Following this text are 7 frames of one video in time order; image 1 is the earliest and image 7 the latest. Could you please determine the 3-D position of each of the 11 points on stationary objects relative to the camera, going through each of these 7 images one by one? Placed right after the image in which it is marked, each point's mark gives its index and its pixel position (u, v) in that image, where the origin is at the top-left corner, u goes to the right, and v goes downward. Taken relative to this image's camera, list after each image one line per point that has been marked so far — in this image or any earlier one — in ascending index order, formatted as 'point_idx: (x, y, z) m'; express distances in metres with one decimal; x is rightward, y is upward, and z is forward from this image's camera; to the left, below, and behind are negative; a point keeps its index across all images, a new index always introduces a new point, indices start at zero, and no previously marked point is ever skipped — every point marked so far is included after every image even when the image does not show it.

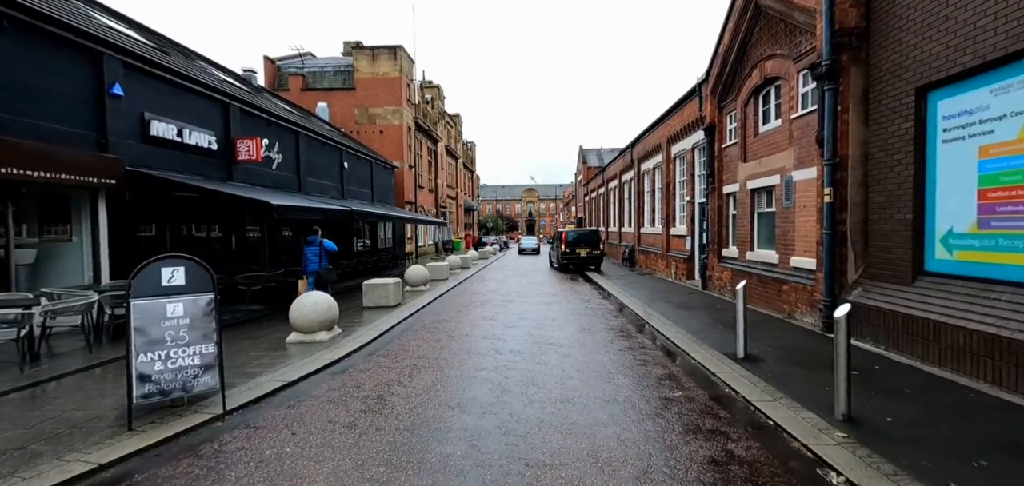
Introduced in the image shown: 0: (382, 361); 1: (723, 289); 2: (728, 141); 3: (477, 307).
0: (-1.7, -1.6, +6.4) m
1: (+5.2, -1.1, +11.6) m
2: (+5.3, +2.5, +11.7) m
3: (-0.8, -1.5, +11.2) m
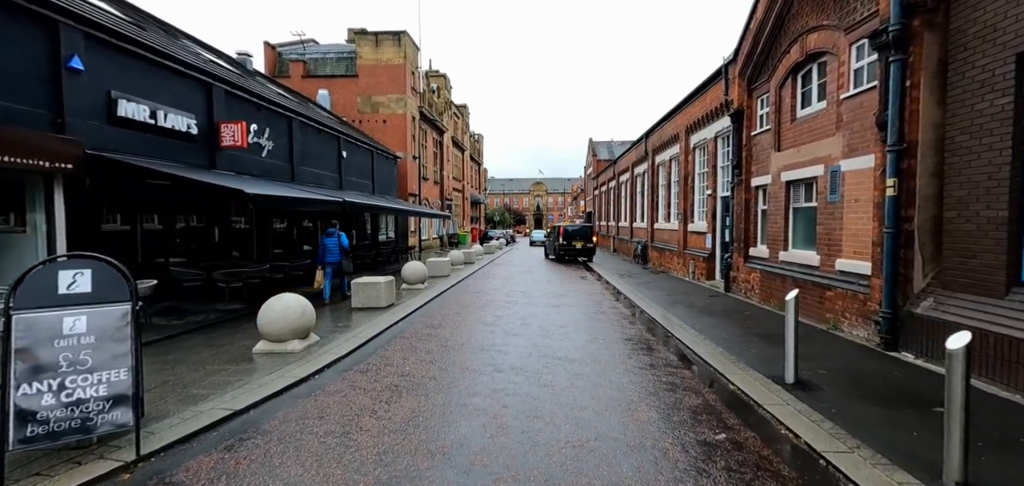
0: (-1.7, -1.5, +5.4) m
1: (+5.3, -1.1, +10.5) m
2: (+5.4, +2.5, +10.5) m
3: (-0.8, -1.4, +10.1) m
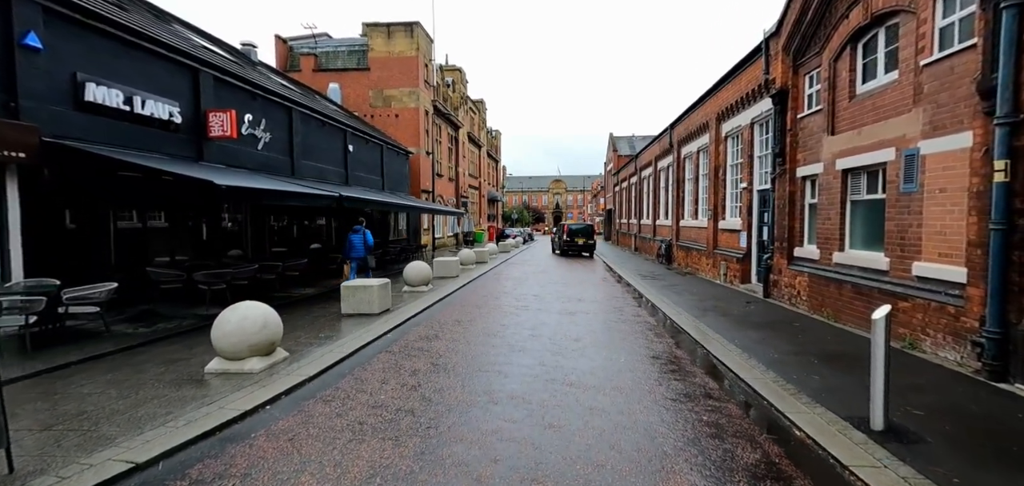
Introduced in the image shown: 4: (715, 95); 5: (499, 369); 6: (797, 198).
0: (-1.8, -1.5, +4.3) m
1: (+5.5, -1.1, +9.1) m
2: (+5.6, +2.5, +9.1) m
3: (-0.6, -1.4, +9.0) m
4: (+6.1, +4.4, +14.2) m
5: (-0.2, -1.5, +5.7) m
6: (+5.6, +0.9, +9.3) m
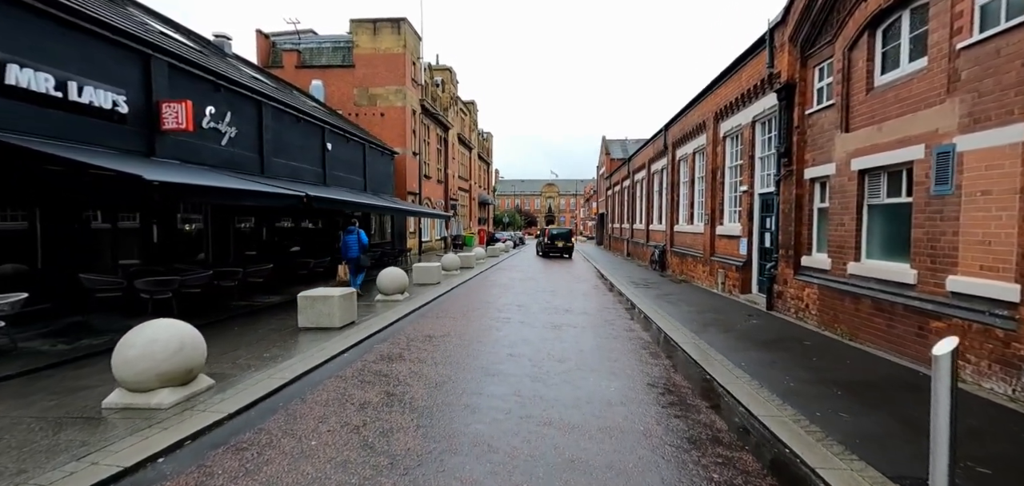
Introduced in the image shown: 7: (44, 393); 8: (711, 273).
0: (-2.0, -1.6, +3.3) m
1: (+5.1, -1.2, +8.3) m
2: (+5.3, +2.4, +8.3) m
3: (-0.9, -1.5, +8.1) m
4: (+5.7, +4.3, +13.5) m
5: (-0.5, -1.6, +4.7) m
6: (+5.2, +0.7, +8.5) m
7: (-4.7, -1.5, +4.8) m
8: (+5.5, -0.8, +13.2) m
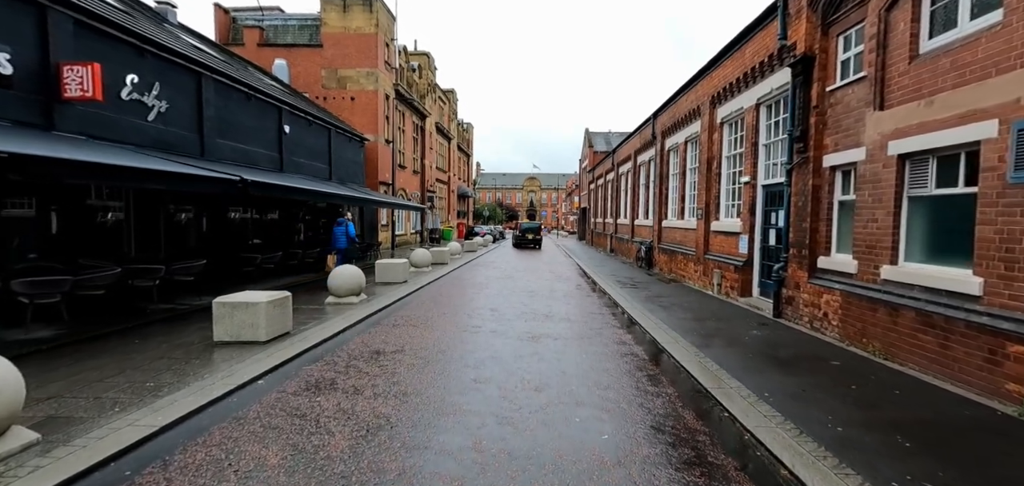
0: (-2.3, -1.6, +1.9) m
1: (+4.6, -1.2, +7.1) m
2: (+4.8, +2.4, +7.1) m
3: (-1.4, -1.4, +6.7) m
4: (+5.1, +4.3, +12.2) m
5: (-0.8, -1.6, +3.3) m
6: (+4.8, +0.8, +7.3) m
7: (-5.0, -1.4, +3.3) m
8: (+4.9, -0.7, +12.1) m
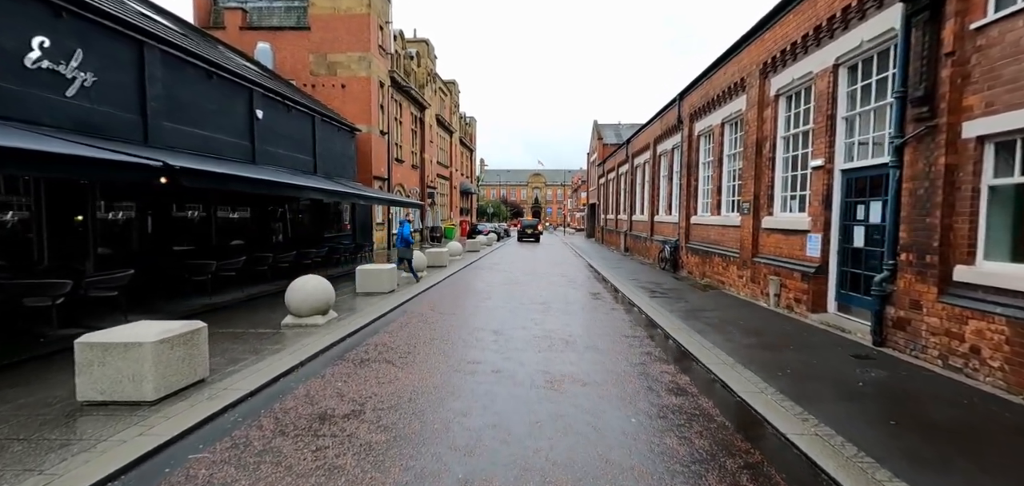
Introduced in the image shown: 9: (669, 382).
0: (-2.2, -1.7, -0.2) m
1: (+4.8, -1.2, +5.0) m
2: (+4.9, +2.4, +4.9) m
3: (-1.3, -1.5, +4.6) m
4: (+5.2, +4.3, +10.1) m
5: (-0.7, -1.6, +1.3) m
6: (+4.9, +0.7, +5.2) m
7: (-5.0, -1.6, +1.2) m
8: (+5.0, -0.7, +9.9) m
9: (+1.7, -1.5, +5.2) m
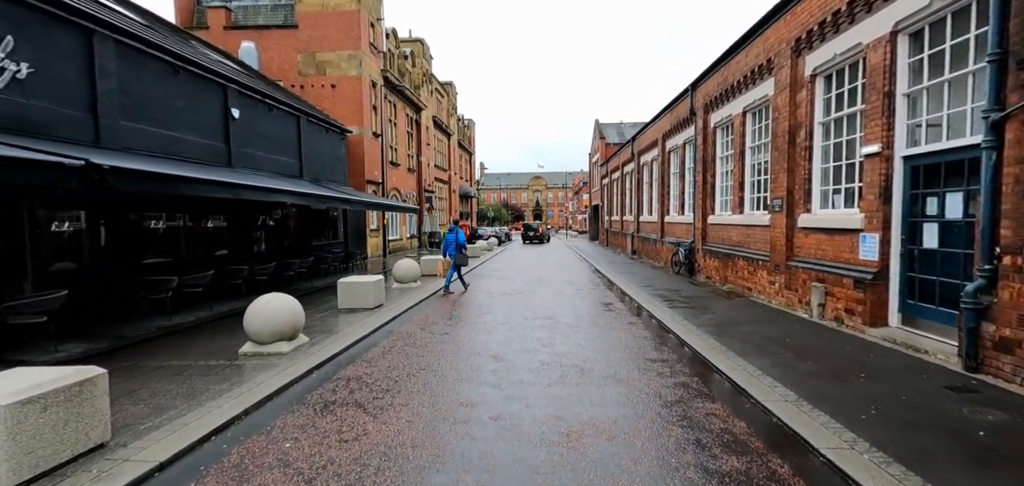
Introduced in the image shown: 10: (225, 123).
0: (-2.2, -1.8, -1.4) m
1: (+4.8, -1.2, +3.7) m
2: (+4.9, +2.4, +3.7) m
3: (-1.2, -1.6, +3.4) m
4: (+5.2, +4.3, +8.9) m
5: (-0.7, -1.7, 0.0) m
6: (+4.9, +0.7, +3.9) m
7: (-4.9, -1.7, 0.0) m
8: (+5.1, -0.8, +8.7) m
9: (+1.8, -1.6, +4.0) m
10: (-7.6, +3.2, +12.7) m
